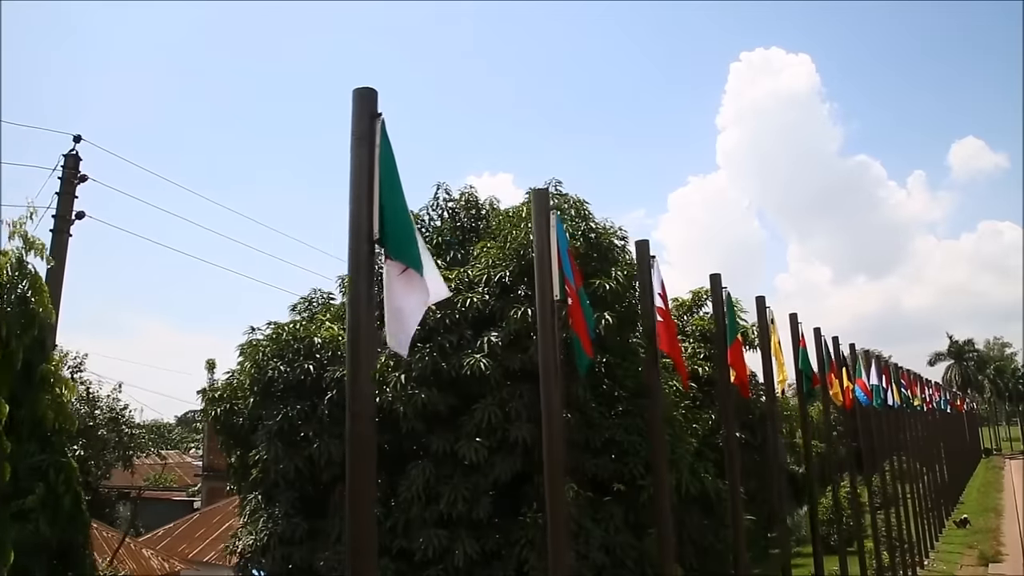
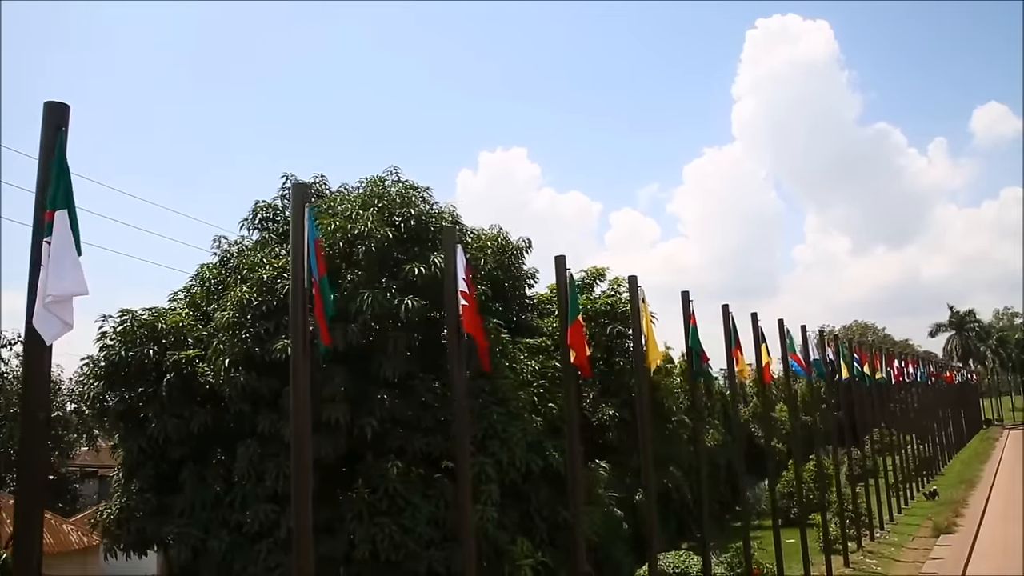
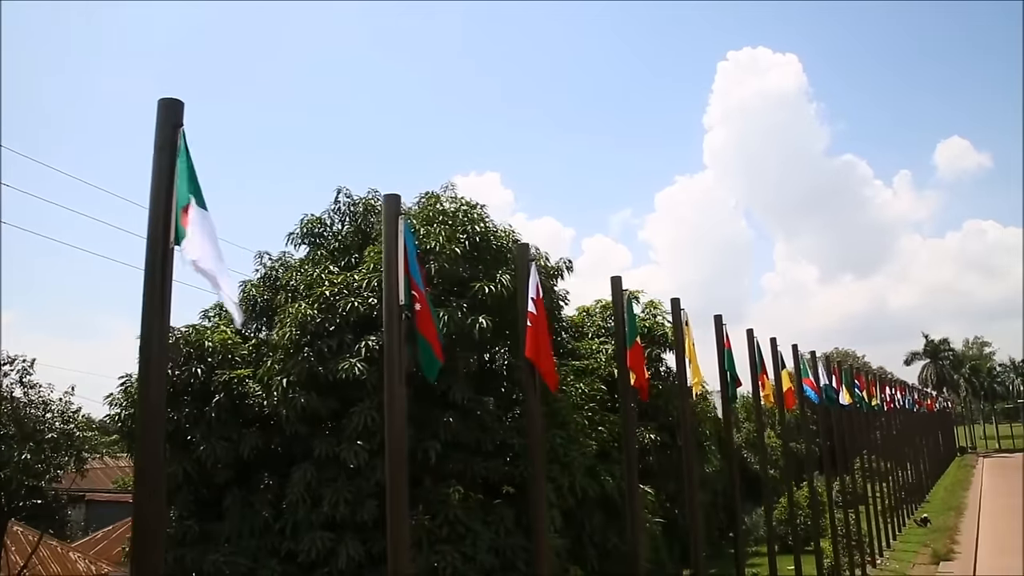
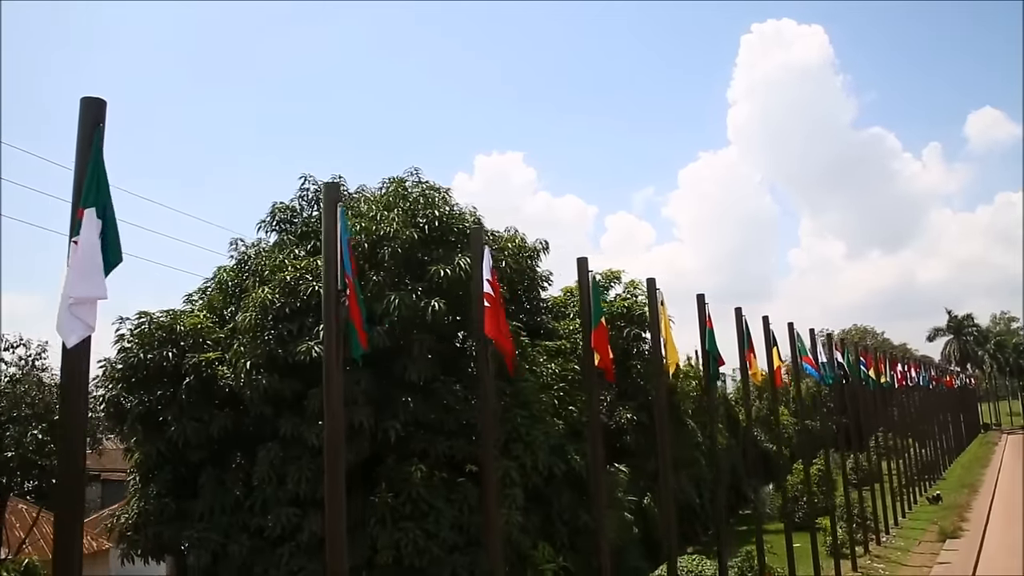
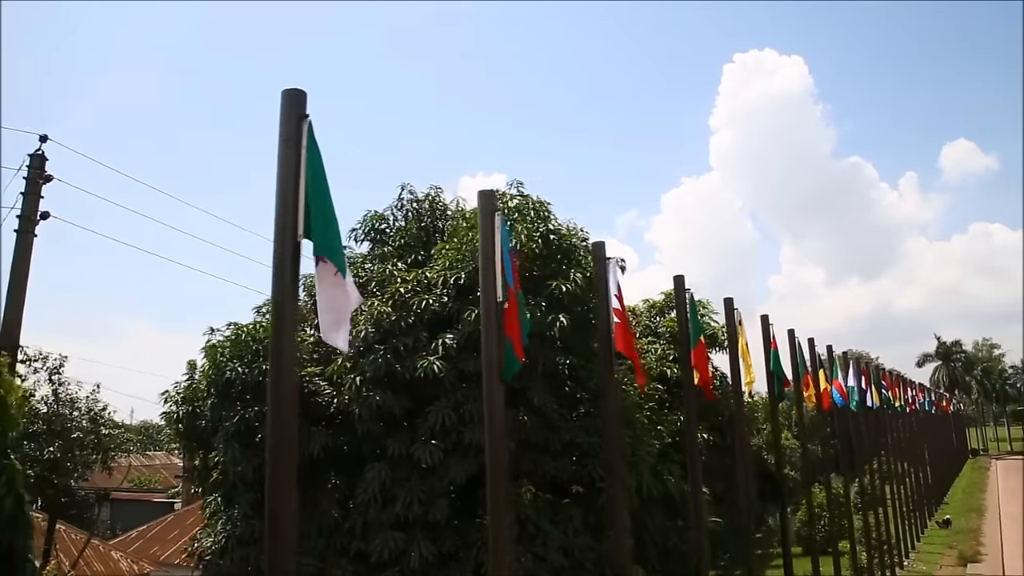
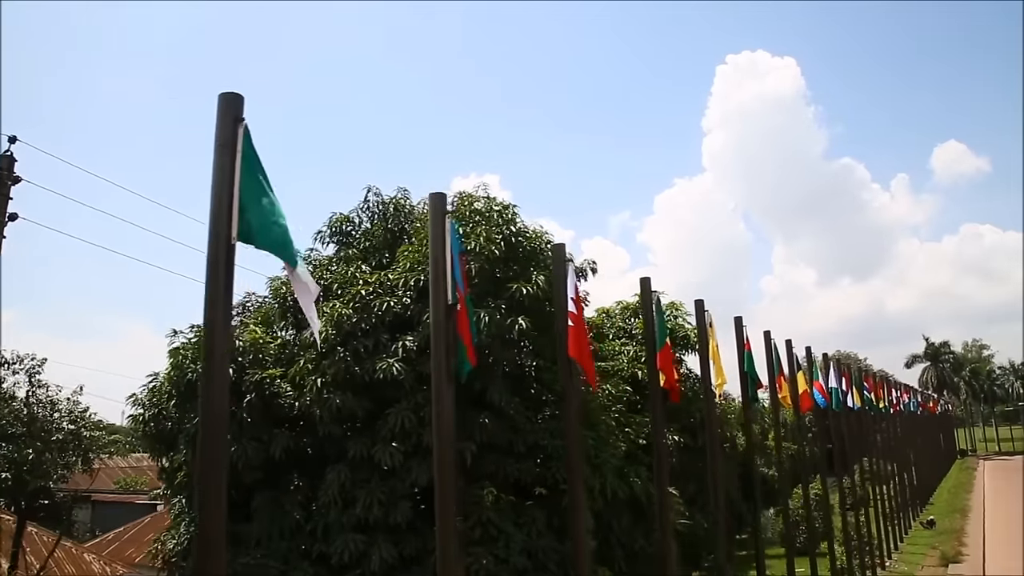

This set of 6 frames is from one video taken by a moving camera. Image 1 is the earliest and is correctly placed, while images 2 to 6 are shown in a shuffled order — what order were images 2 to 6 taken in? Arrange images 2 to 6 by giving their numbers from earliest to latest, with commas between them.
5, 6, 3, 4, 2
